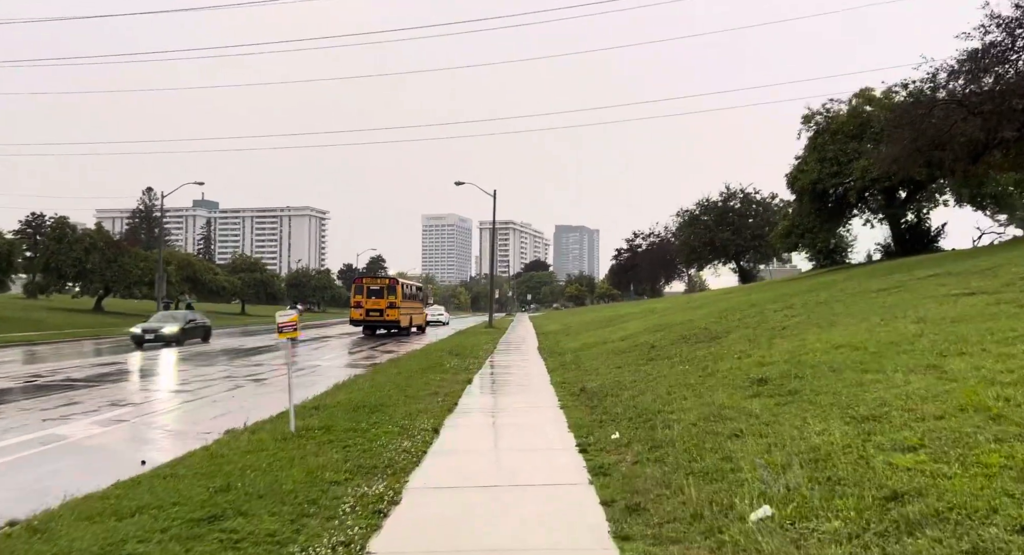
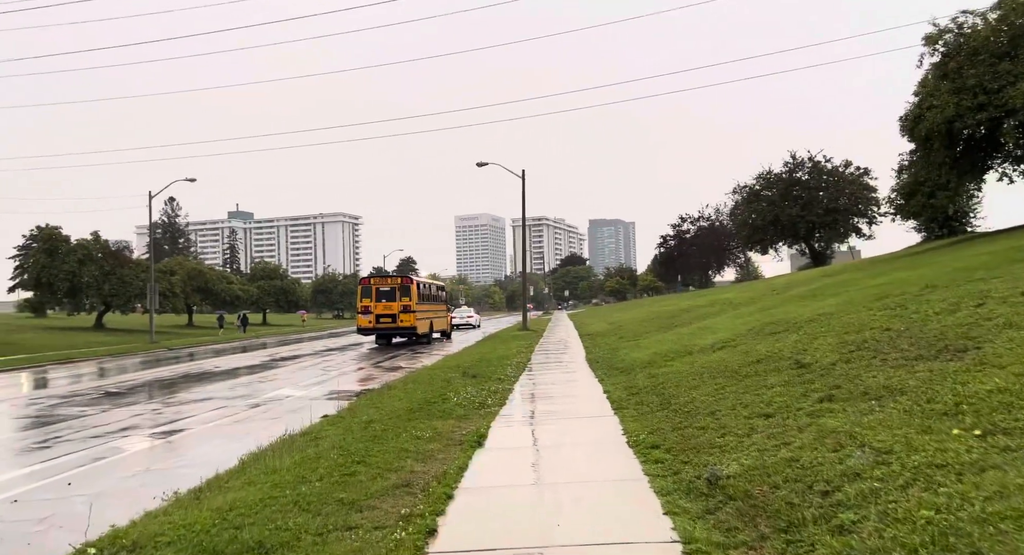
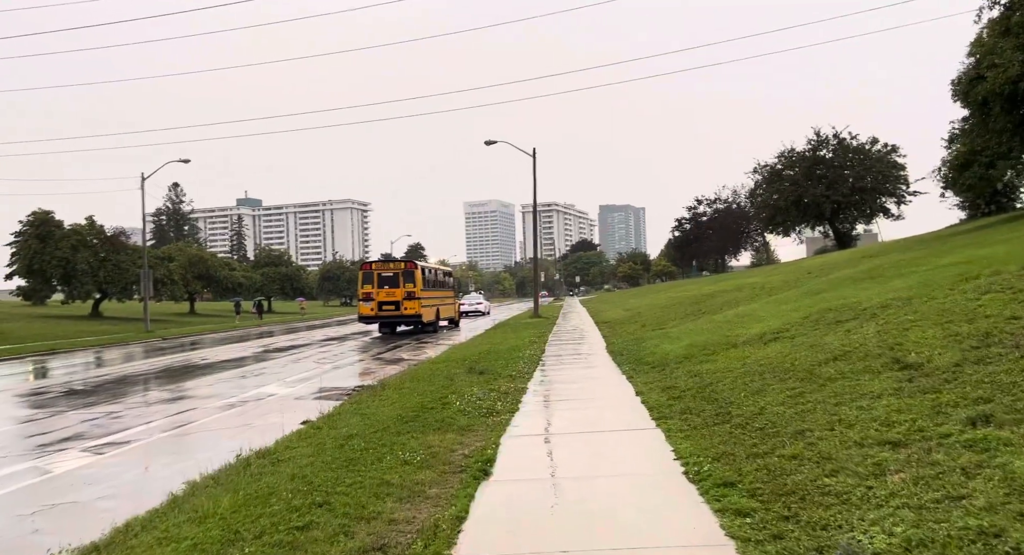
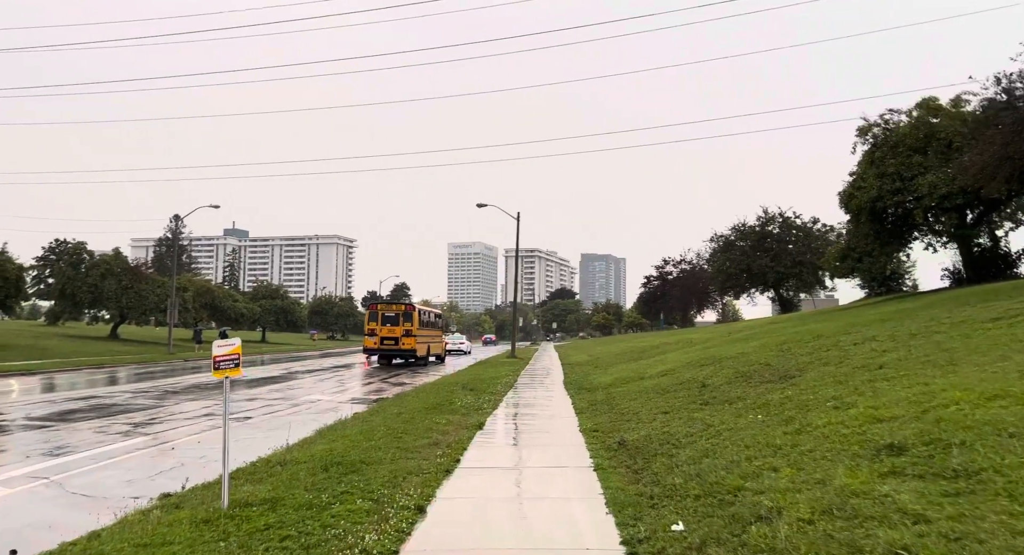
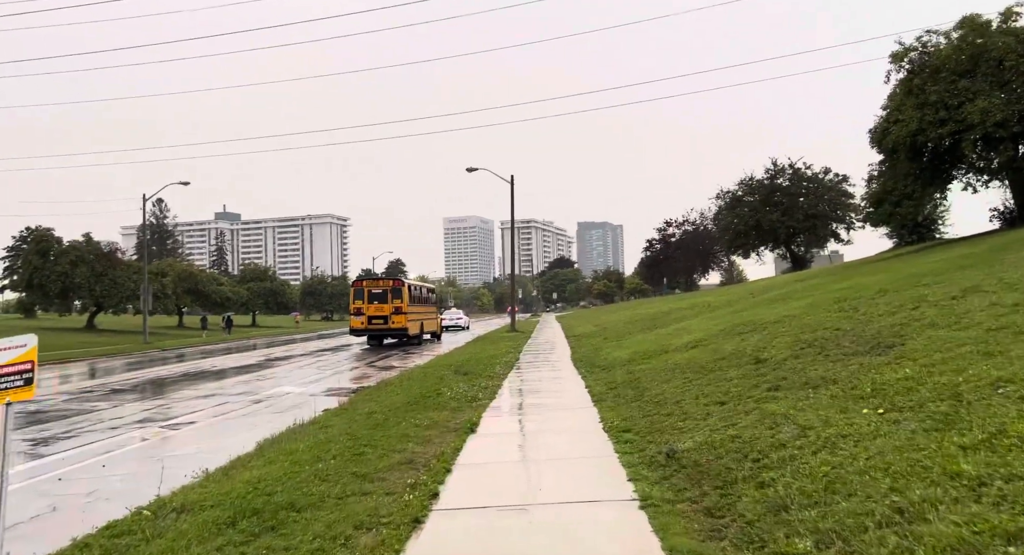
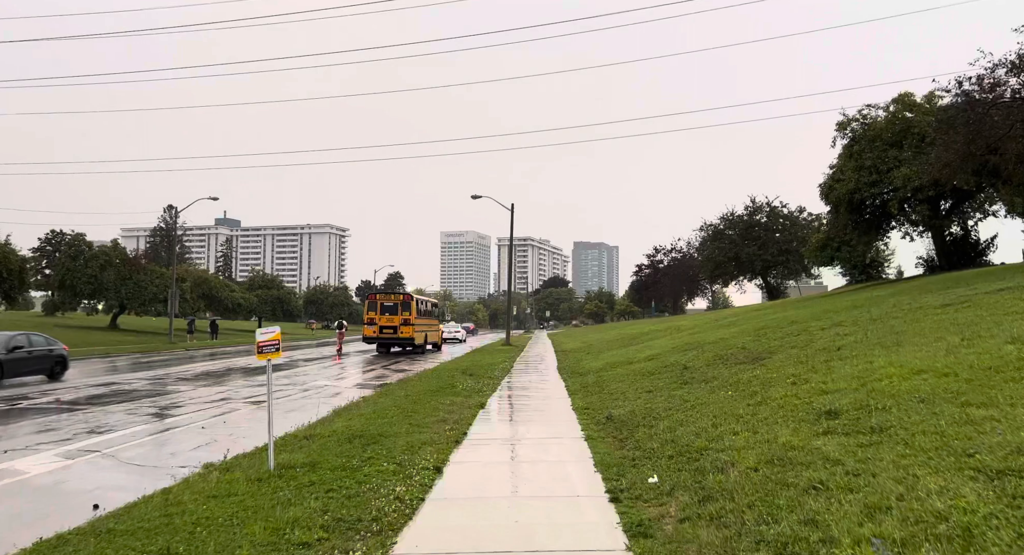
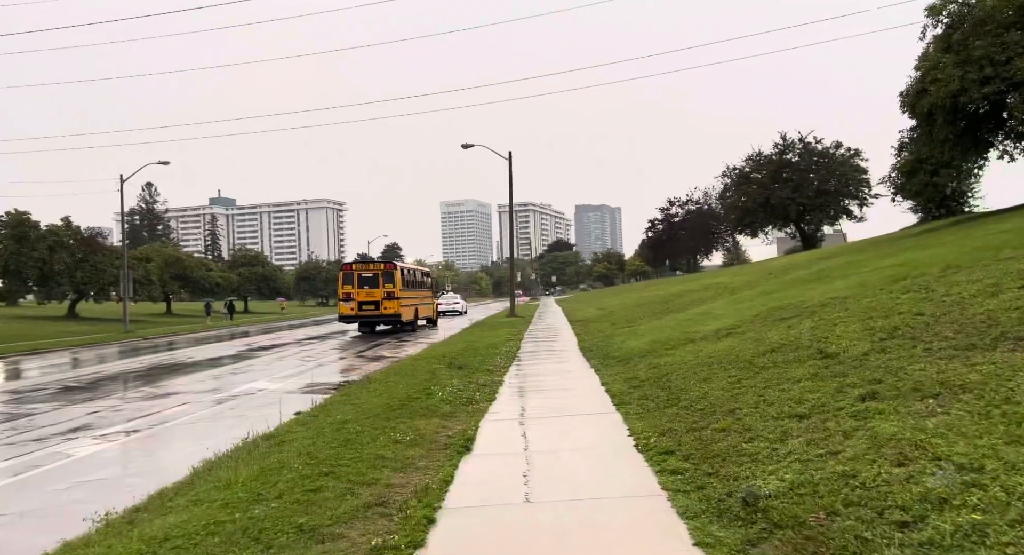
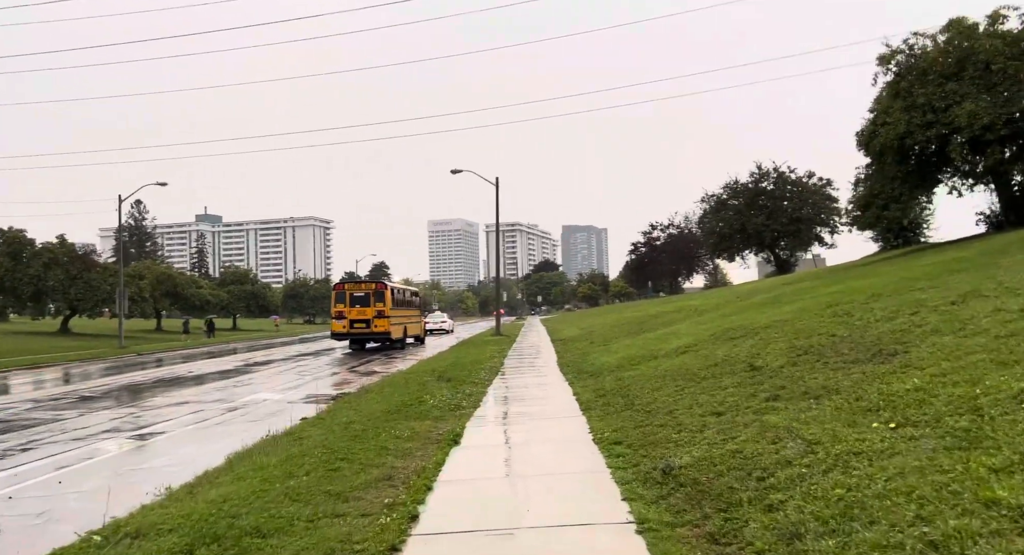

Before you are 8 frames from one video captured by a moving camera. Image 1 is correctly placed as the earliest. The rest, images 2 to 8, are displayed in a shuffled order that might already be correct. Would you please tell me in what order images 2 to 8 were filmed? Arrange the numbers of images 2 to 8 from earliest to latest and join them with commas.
6, 4, 5, 8, 2, 7, 3
